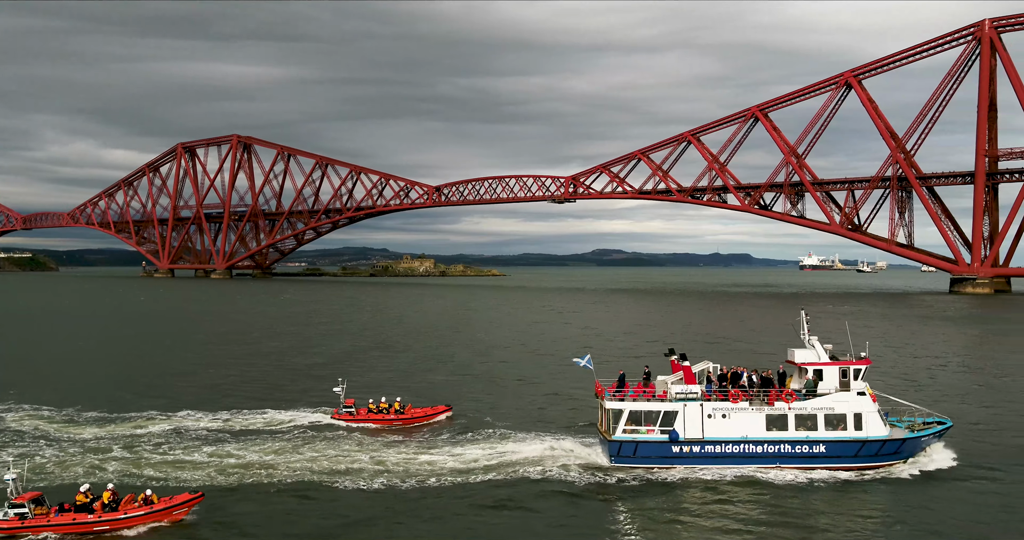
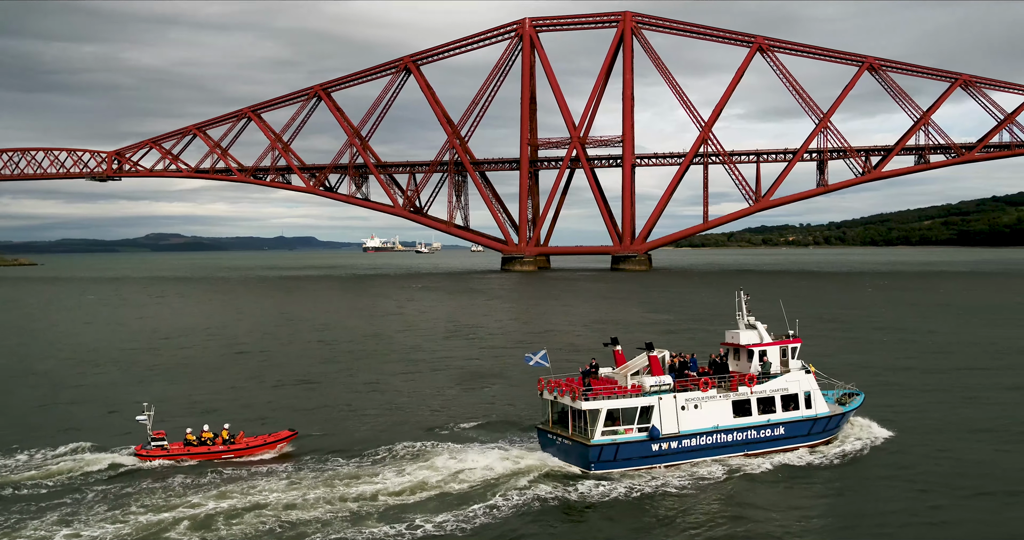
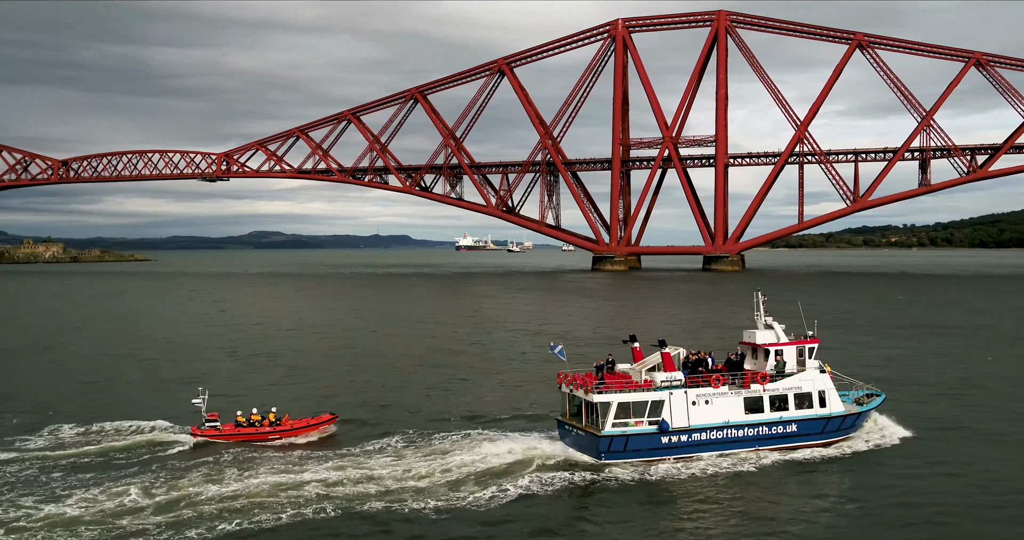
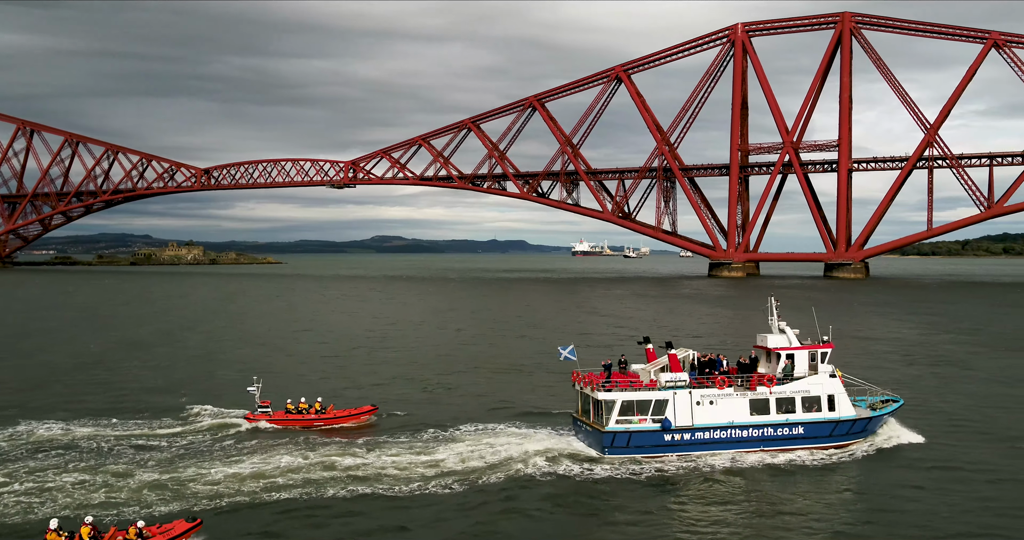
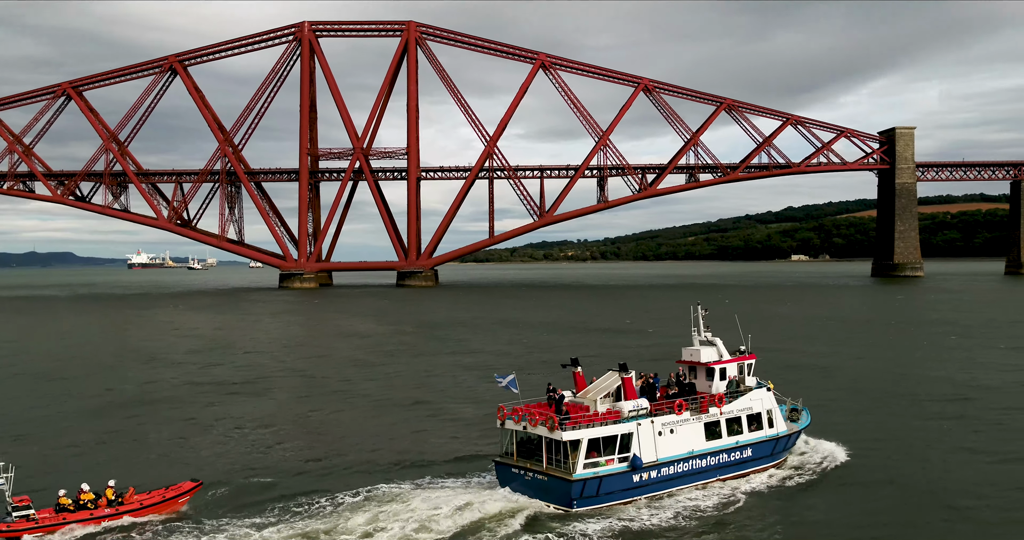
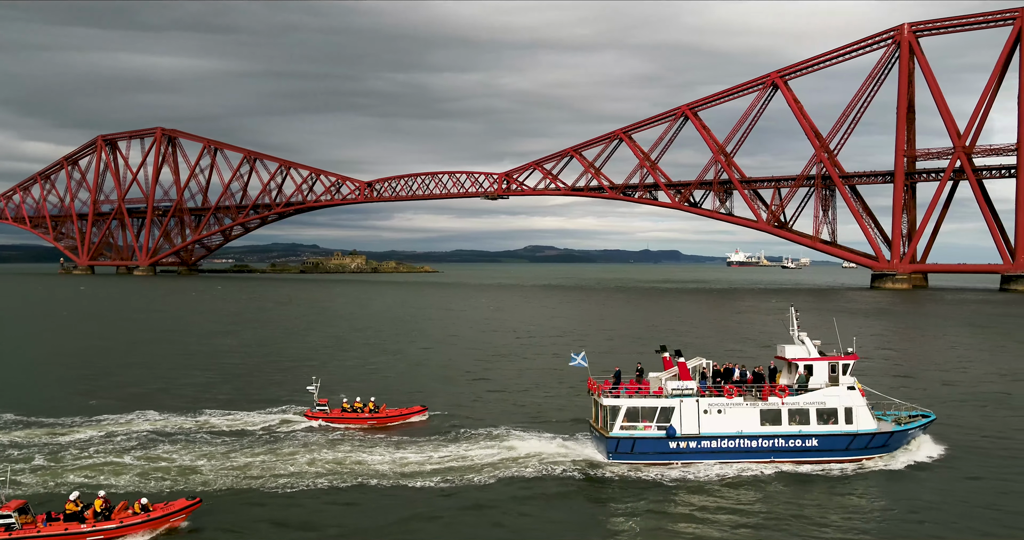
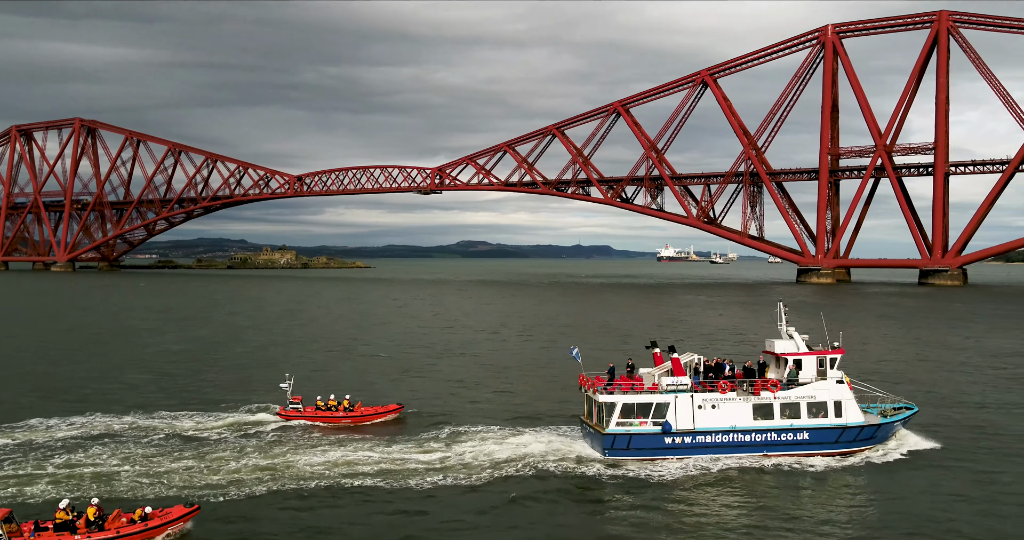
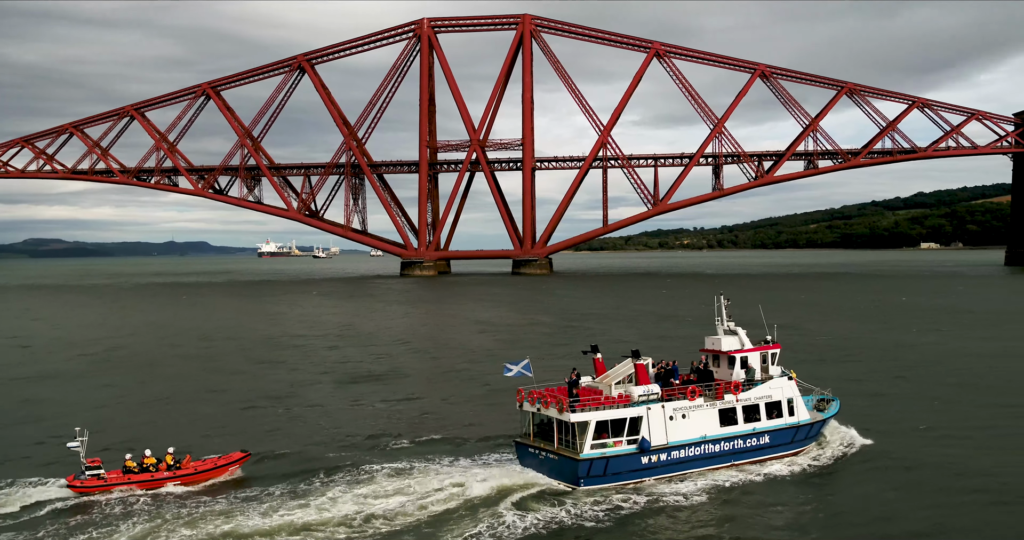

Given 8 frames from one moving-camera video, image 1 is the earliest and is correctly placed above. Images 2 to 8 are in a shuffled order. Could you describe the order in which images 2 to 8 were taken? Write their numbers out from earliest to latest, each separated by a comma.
6, 7, 4, 3, 2, 8, 5
